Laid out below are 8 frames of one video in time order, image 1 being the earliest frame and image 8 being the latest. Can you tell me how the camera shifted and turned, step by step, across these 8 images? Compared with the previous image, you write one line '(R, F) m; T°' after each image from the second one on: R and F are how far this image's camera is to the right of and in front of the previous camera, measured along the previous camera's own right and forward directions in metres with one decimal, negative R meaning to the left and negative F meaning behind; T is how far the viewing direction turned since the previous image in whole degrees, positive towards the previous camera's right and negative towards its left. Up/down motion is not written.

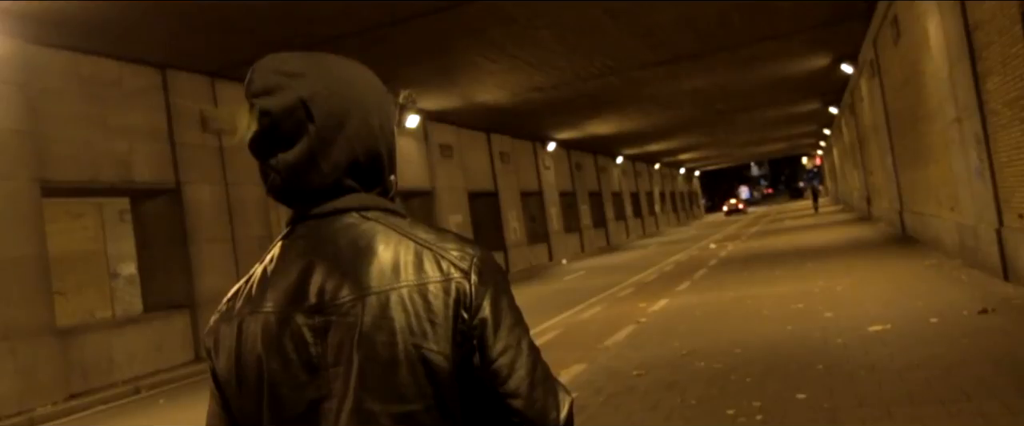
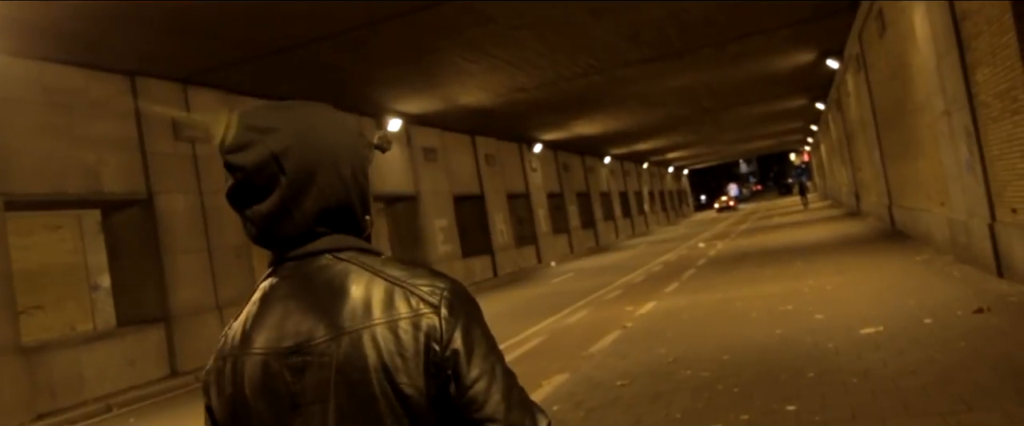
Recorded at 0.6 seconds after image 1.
(+0.1, +0.3) m; +1°
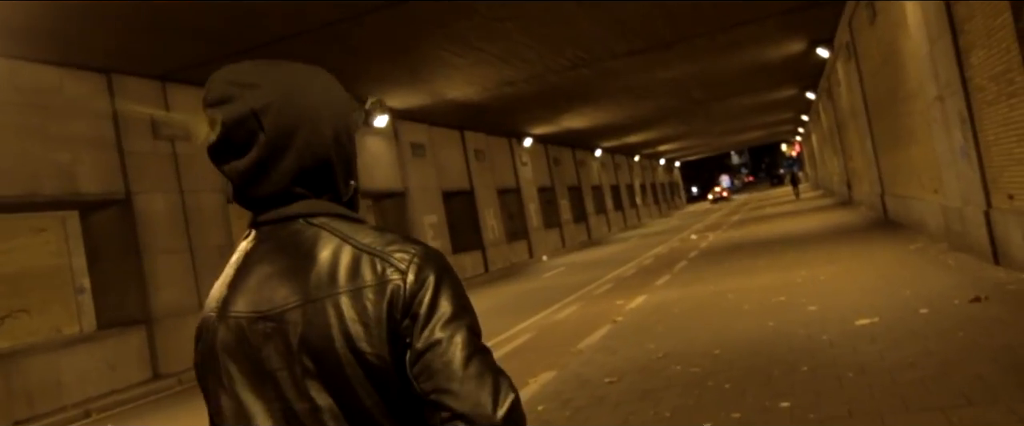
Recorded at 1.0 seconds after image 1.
(+0.1, +0.2) m; 0°
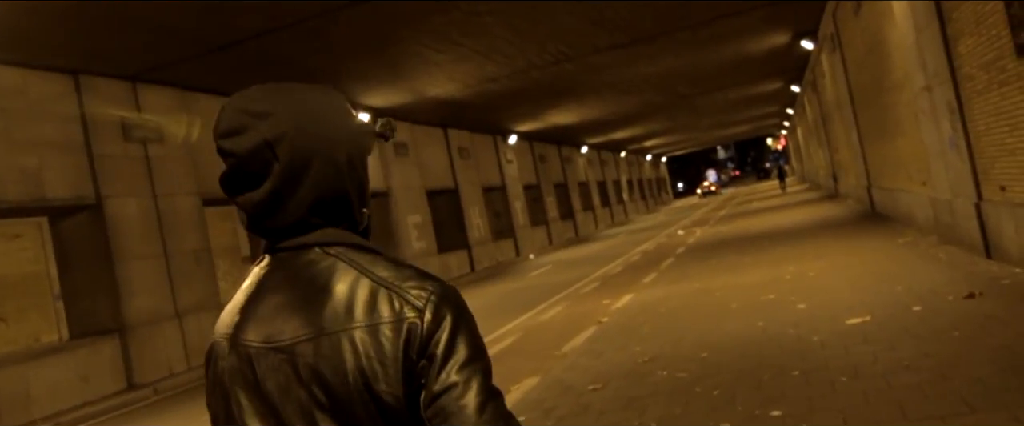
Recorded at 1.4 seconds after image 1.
(+0.1, +0.3) m; +1°
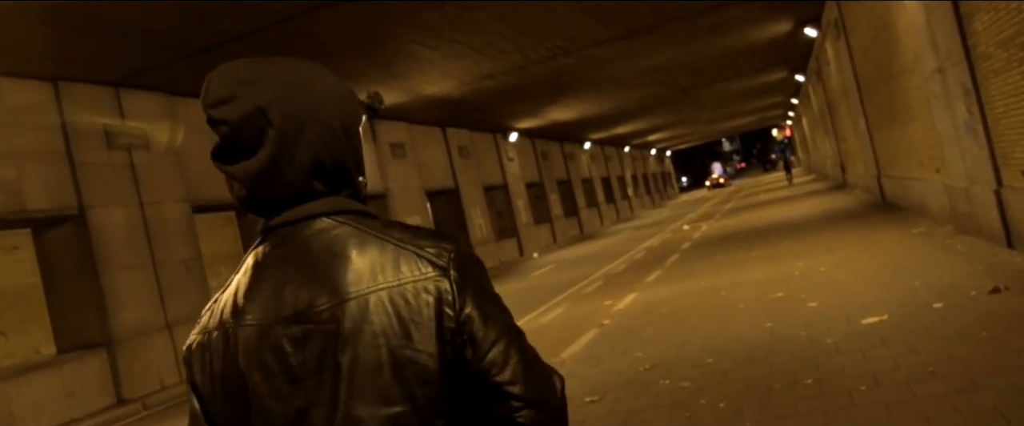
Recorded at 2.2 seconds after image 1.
(+0.1, +0.5) m; 0°
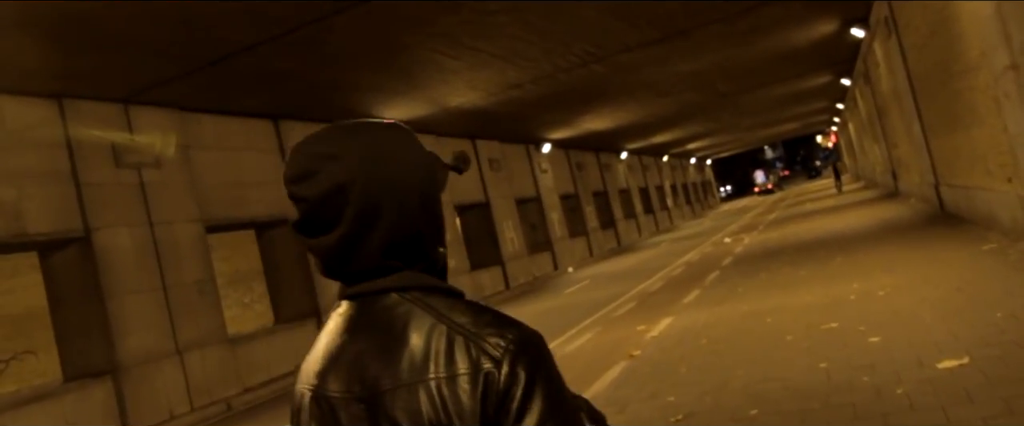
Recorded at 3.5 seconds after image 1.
(+0.2, +1.0) m; -2°
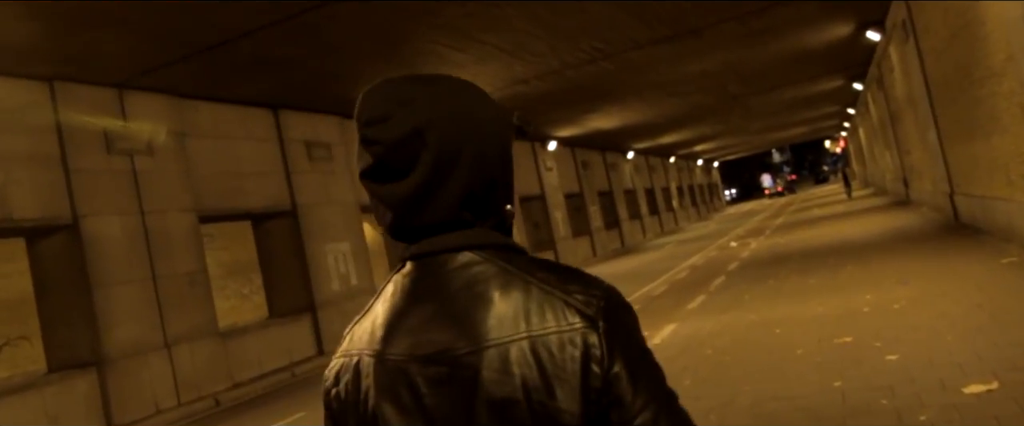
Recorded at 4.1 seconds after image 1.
(+0.1, +0.4) m; 0°
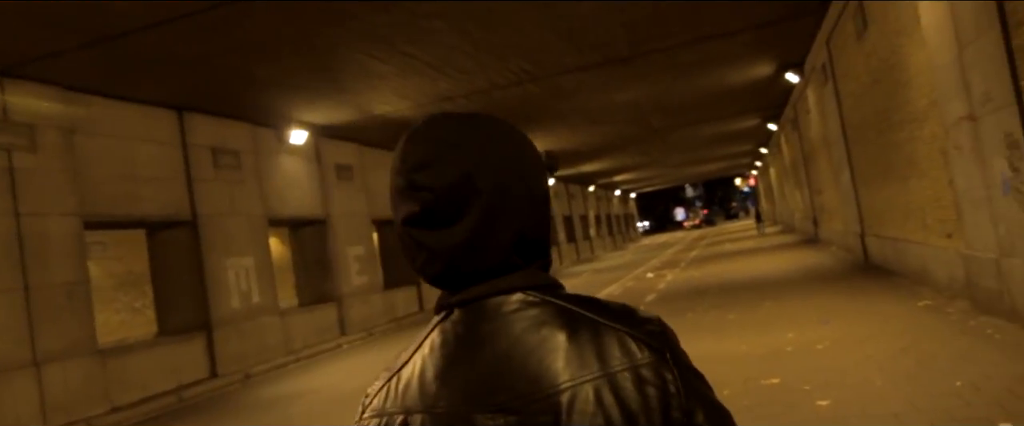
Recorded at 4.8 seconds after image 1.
(0.0, +0.5) m; +5°
